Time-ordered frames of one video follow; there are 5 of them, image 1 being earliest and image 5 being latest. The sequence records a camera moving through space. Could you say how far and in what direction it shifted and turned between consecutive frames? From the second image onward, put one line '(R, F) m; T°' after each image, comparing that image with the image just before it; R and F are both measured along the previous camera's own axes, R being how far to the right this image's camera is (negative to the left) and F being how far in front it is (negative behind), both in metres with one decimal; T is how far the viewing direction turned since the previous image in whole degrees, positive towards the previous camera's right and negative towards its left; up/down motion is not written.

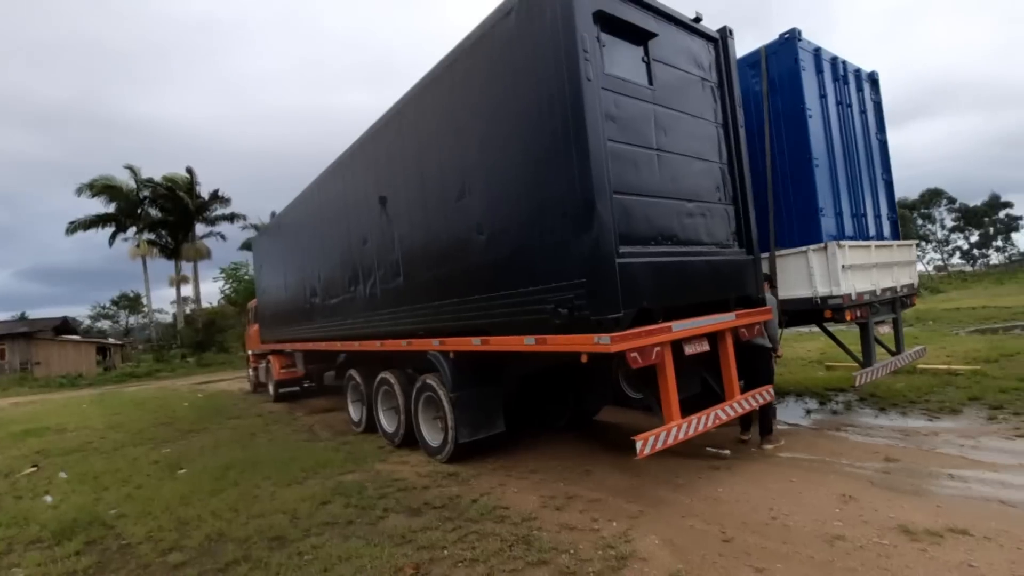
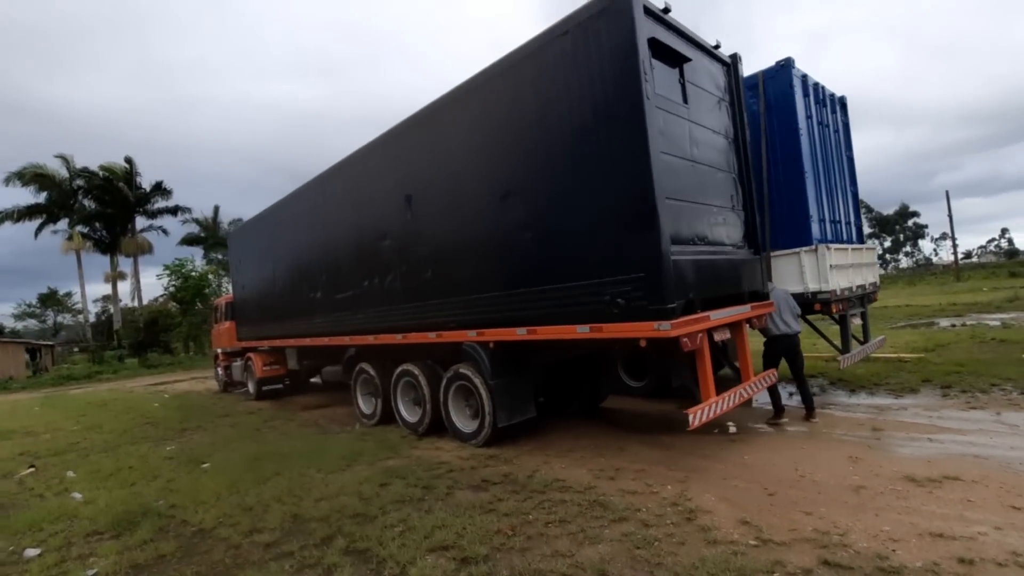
(-1.1, -0.4) m; +6°
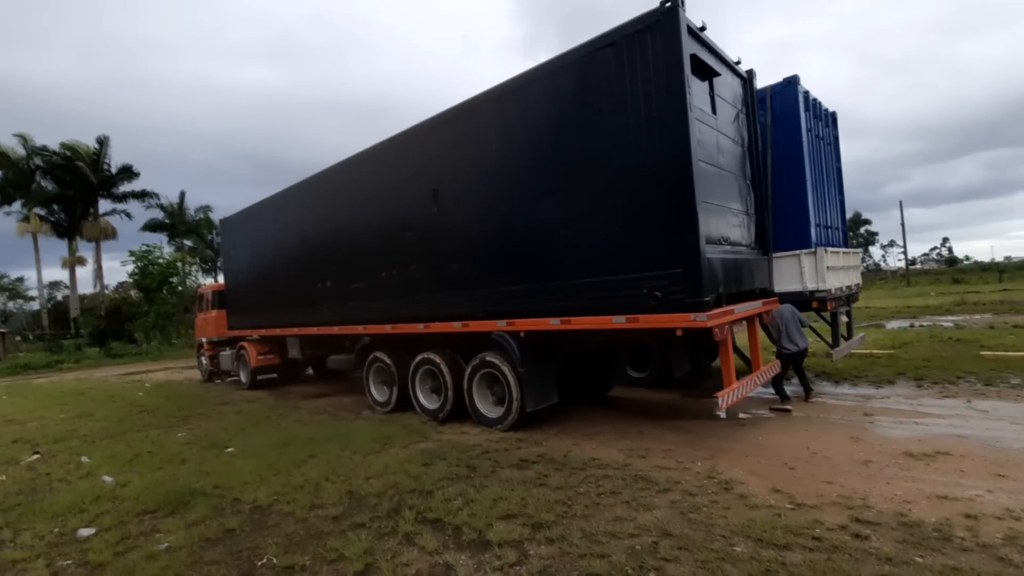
(-0.8, -0.3) m; +4°
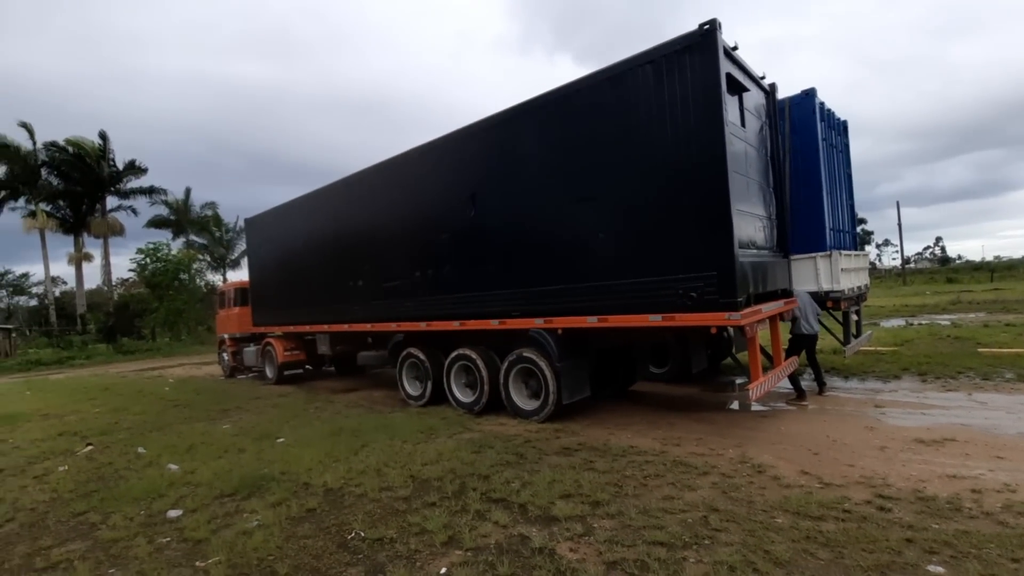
(-0.6, -0.4) m; +1°
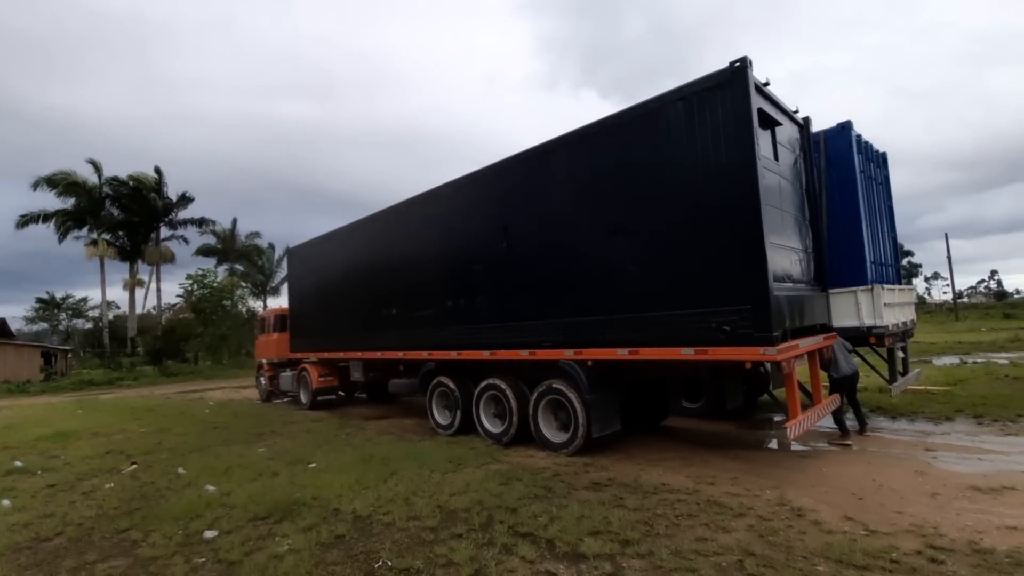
(0.0, -0.1) m; -4°
